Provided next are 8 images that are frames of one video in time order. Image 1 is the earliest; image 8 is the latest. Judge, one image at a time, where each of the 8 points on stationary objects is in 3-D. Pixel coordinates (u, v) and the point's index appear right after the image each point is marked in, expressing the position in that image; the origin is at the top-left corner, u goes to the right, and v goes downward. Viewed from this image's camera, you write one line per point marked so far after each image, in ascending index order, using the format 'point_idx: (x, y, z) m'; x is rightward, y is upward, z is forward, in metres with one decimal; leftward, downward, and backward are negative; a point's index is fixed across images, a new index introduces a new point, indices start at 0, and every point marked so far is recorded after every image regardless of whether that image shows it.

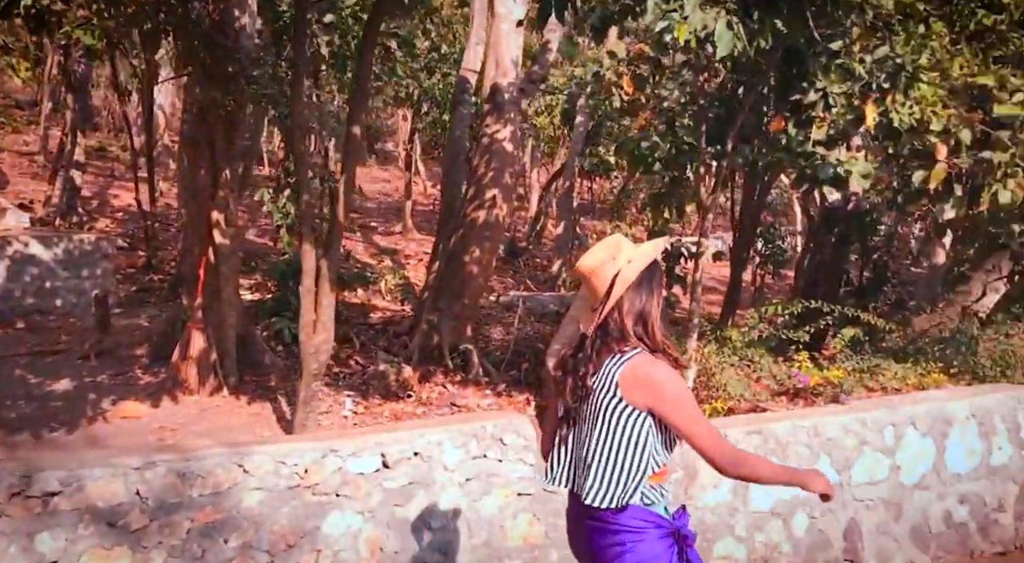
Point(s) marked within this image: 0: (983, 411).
0: (+3.0, -0.8, +5.5) m
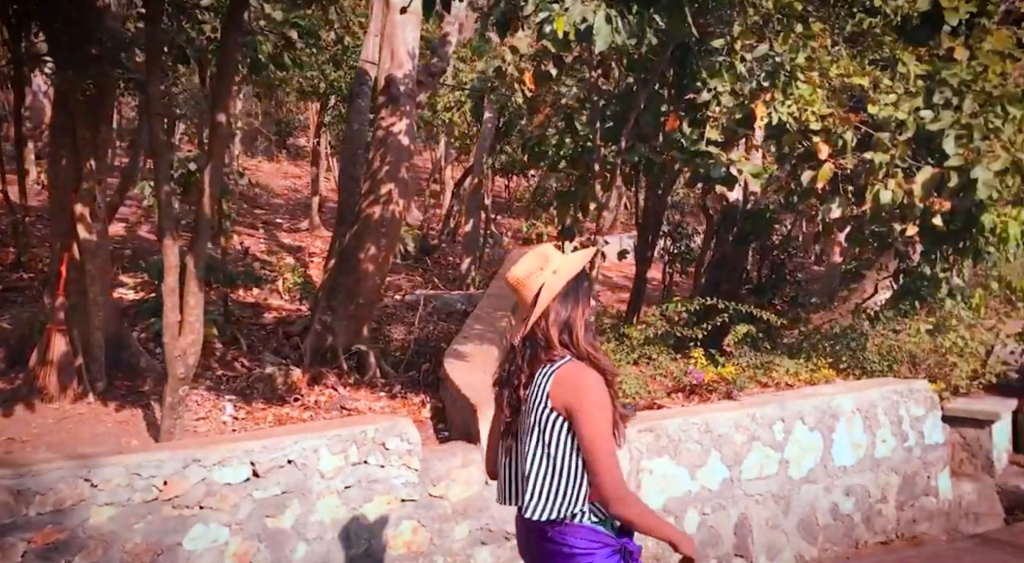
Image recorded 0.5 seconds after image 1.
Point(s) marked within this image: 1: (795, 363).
0: (+2.3, -0.8, +5.6) m
1: (+2.1, -0.6, +6.5) m
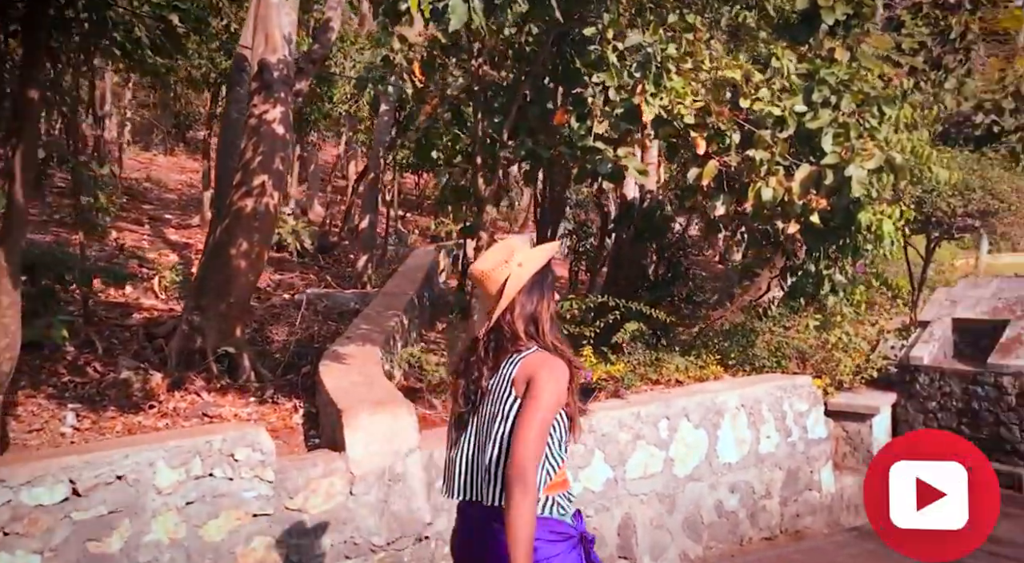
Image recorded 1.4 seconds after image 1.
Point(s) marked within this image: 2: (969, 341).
0: (+1.6, -0.8, +5.7) m
1: (+1.3, -0.6, +6.5) m
2: (+3.9, -0.5, +7.5) m
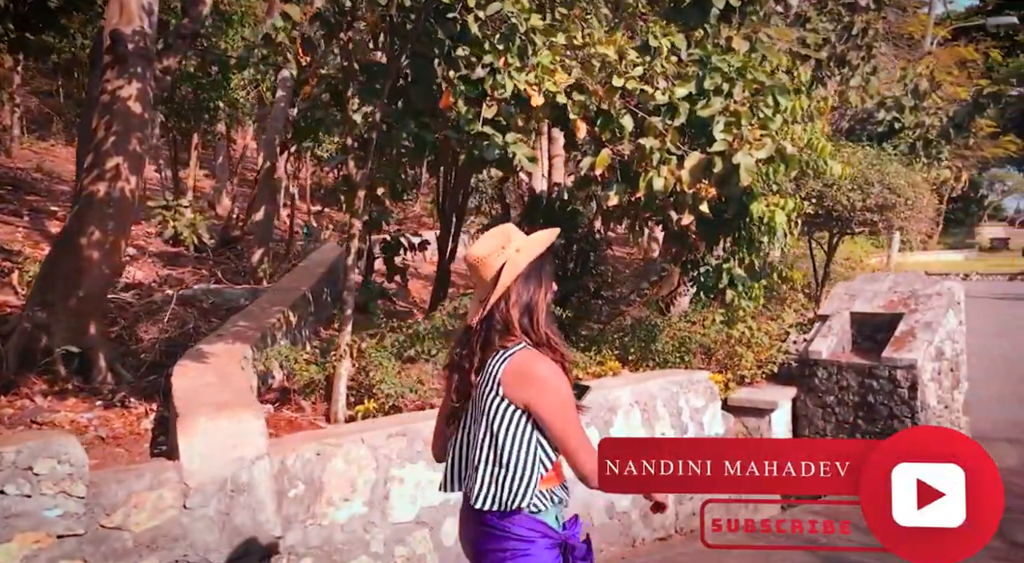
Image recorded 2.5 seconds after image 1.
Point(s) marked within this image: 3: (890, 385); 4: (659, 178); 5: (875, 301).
0: (+0.9, -0.7, +5.5) m
1: (+0.5, -0.5, +6.3) m
2: (+3.0, -0.5, +7.5) m
3: (+3.0, -0.8, +6.8) m
4: (+0.9, +0.6, +5.0) m
5: (+3.2, -0.2, +7.8) m
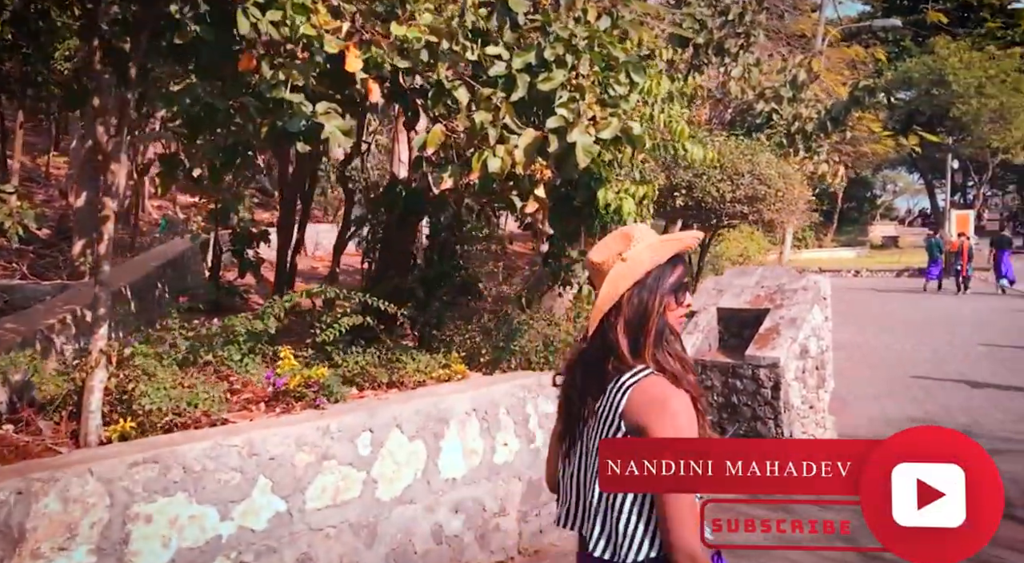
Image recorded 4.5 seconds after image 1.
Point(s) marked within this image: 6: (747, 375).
0: (-0.1, -0.7, +4.9) m
1: (-0.6, -0.5, +5.6) m
2: (+1.8, -0.4, +7.1) m
3: (+1.8, -0.8, +6.5) m
4: (-0.1, +0.6, +4.4) m
5: (+2.0, -0.1, +7.4) m
6: (+1.8, -0.7, +6.5) m
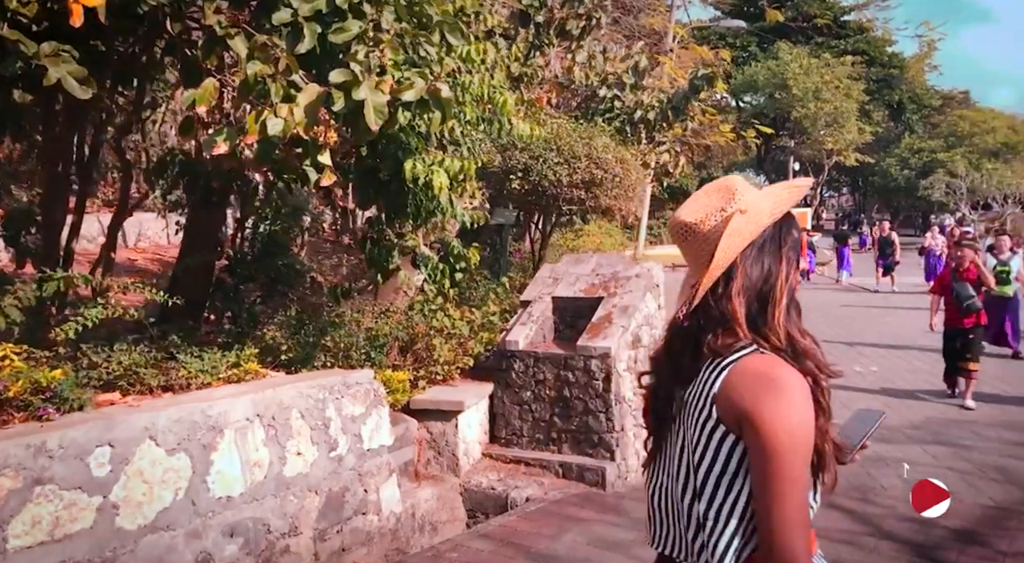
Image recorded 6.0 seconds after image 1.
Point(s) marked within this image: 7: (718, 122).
0: (-1.2, -0.6, +4.2) m
1: (-1.7, -0.4, +4.9) m
2: (+0.4, -0.3, +6.7) m
3: (+0.5, -0.7, +6.0) m
4: (-1.0, +0.7, +3.7) m
5: (+0.5, 0.0, +7.0) m
6: (+0.5, -0.6, +6.1) m
7: (+4.6, +3.5, +19.2) m
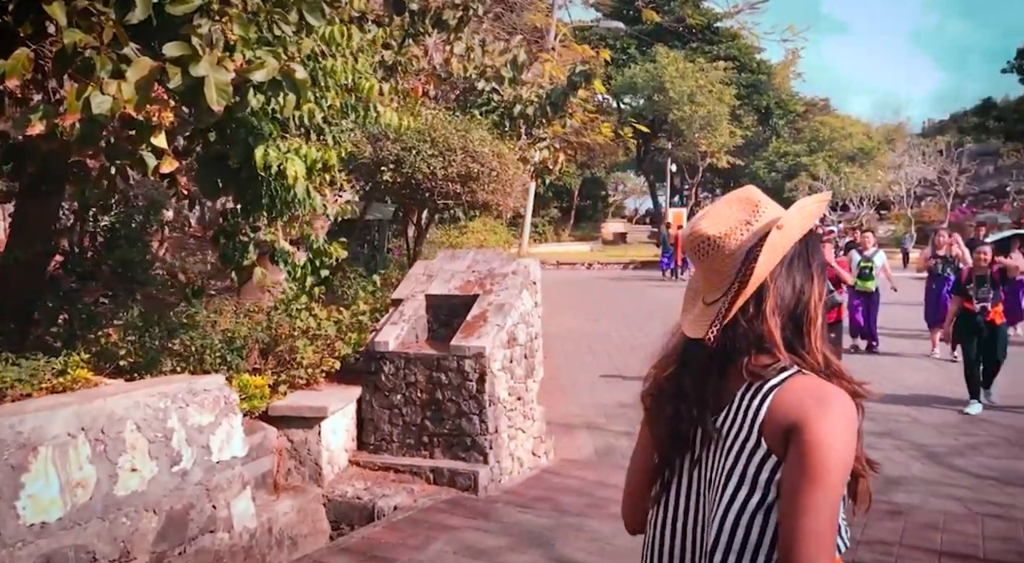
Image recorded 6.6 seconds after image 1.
0: (-1.8, -0.6, +3.8) m
1: (-2.4, -0.4, +4.4) m
2: (-0.5, -0.3, +6.4) m
3: (-0.3, -0.7, +5.8) m
4: (-1.6, +0.7, +3.3) m
5: (-0.5, 0.0, +6.8) m
6: (-0.4, -0.6, +5.8) m
7: (+1.9, +3.6, +19.4) m
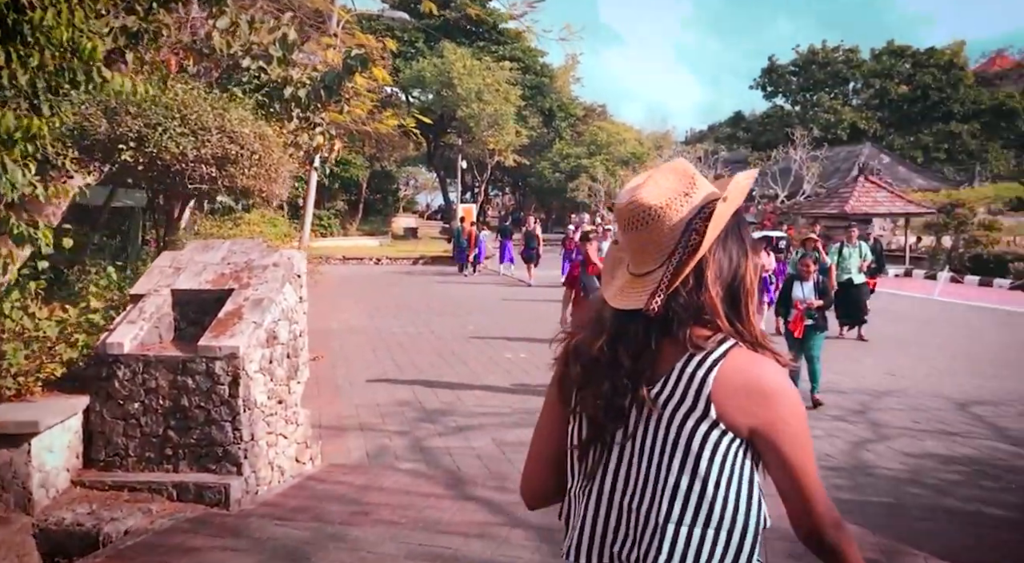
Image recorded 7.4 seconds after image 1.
0: (-2.7, -0.6, +2.9) m
1: (-3.5, -0.4, +3.3) m
2: (-2.2, -0.2, +5.8) m
3: (-1.8, -0.6, +5.2) m
4: (-2.4, +0.7, +2.4) m
5: (-2.2, 0.0, +6.1) m
6: (-1.9, -0.5, +5.2) m
7: (-2.9, +3.7, +18.9) m
